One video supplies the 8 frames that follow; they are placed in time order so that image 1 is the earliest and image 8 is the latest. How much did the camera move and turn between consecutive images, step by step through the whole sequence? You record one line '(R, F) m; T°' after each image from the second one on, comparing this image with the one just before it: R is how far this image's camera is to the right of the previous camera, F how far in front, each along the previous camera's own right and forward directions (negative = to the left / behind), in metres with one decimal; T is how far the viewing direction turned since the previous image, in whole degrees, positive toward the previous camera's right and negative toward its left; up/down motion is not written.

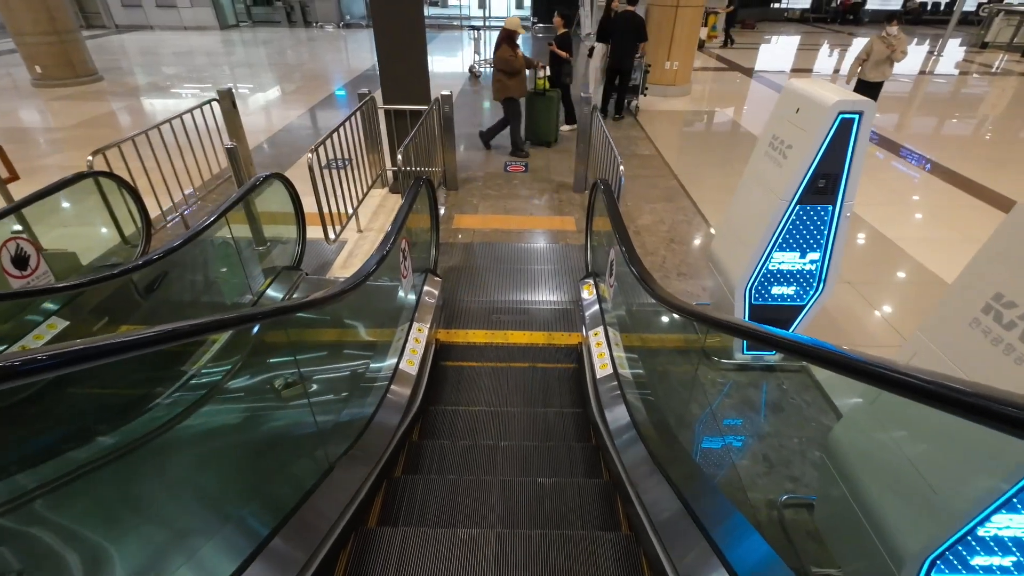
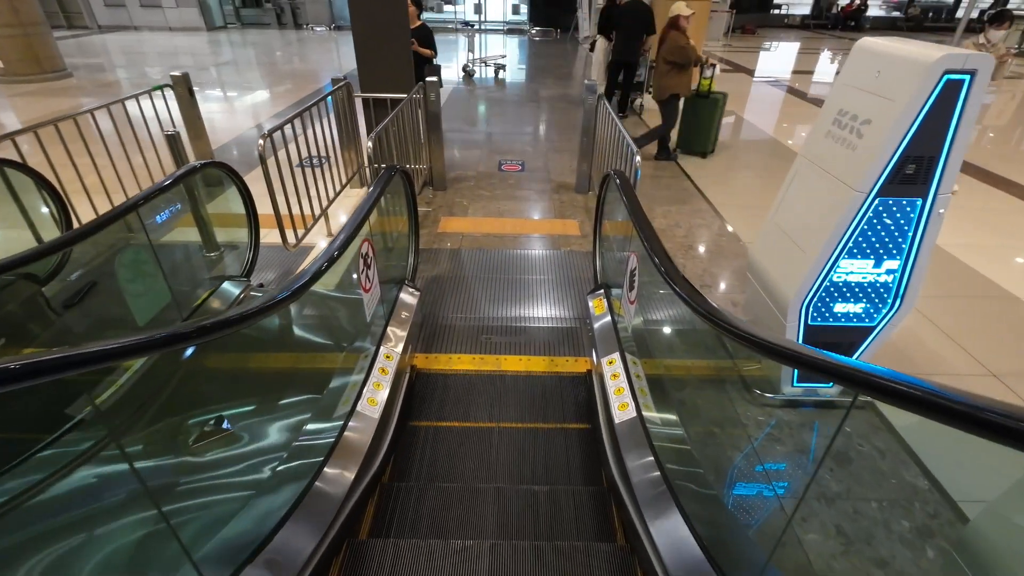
(0.0, +0.6) m; 0°
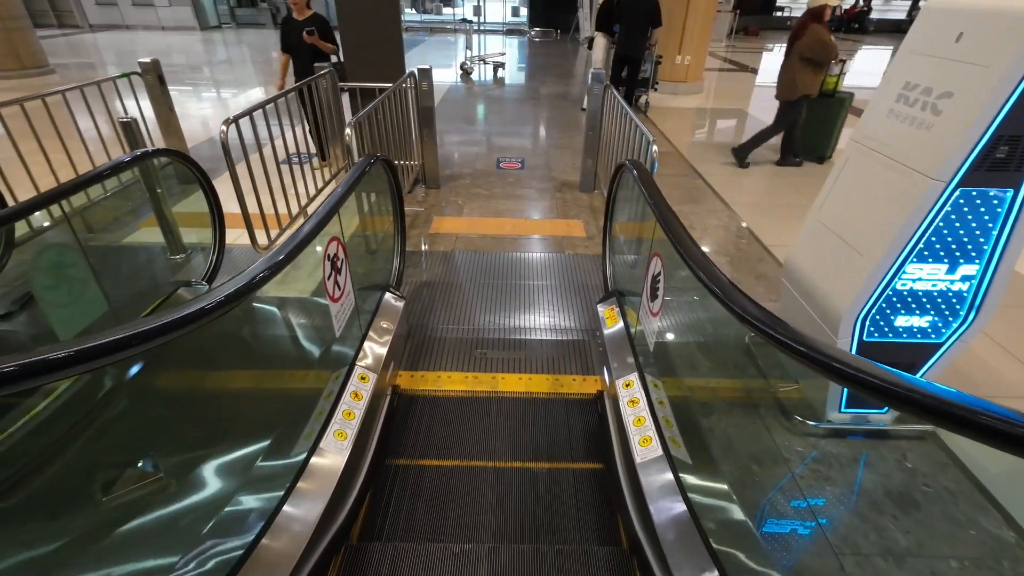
(0.0, +0.3) m; 0°
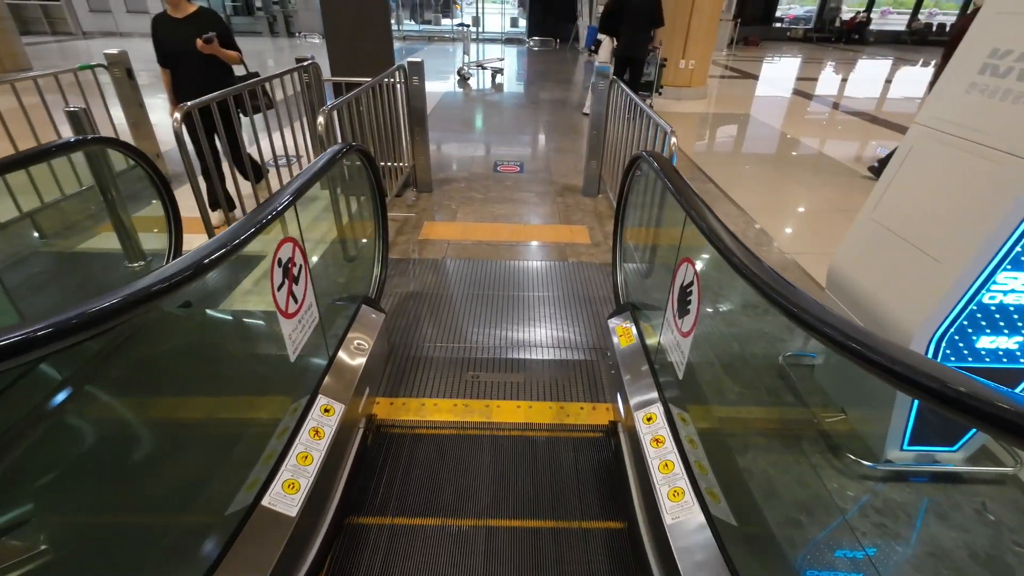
(0.0, +0.3) m; 0°
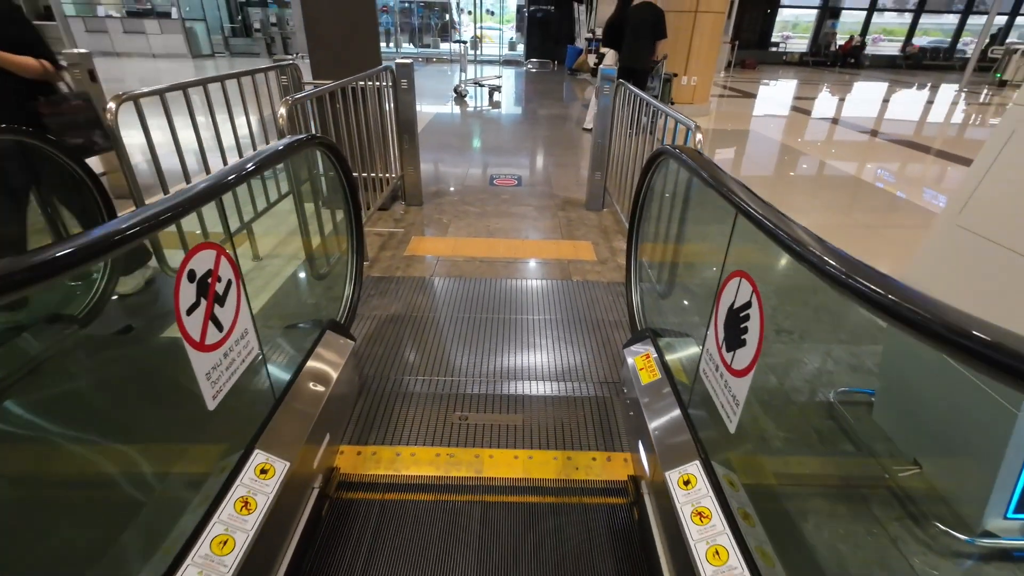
(0.0, +0.3) m; 0°
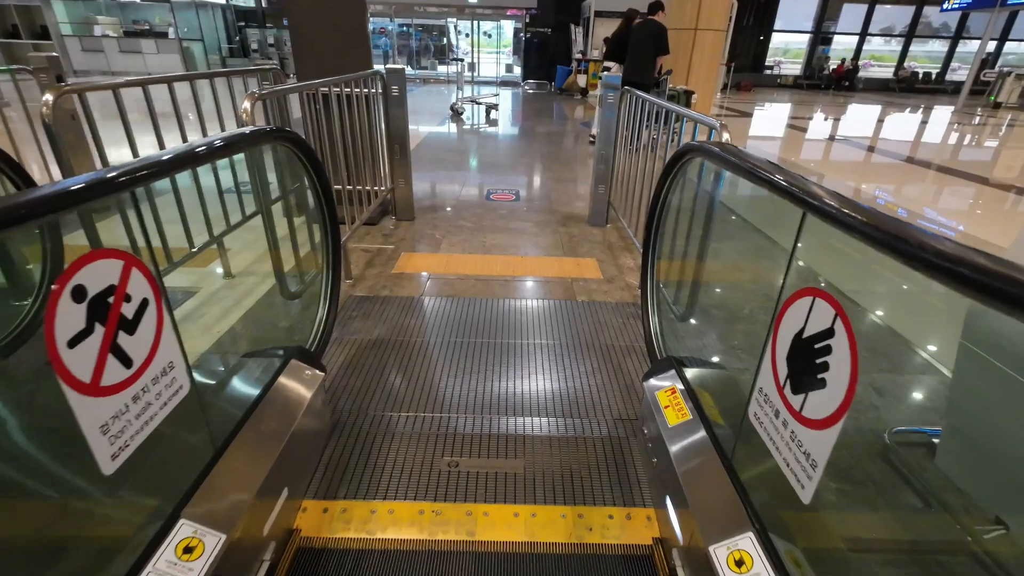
(0.0, +0.2) m; 0°
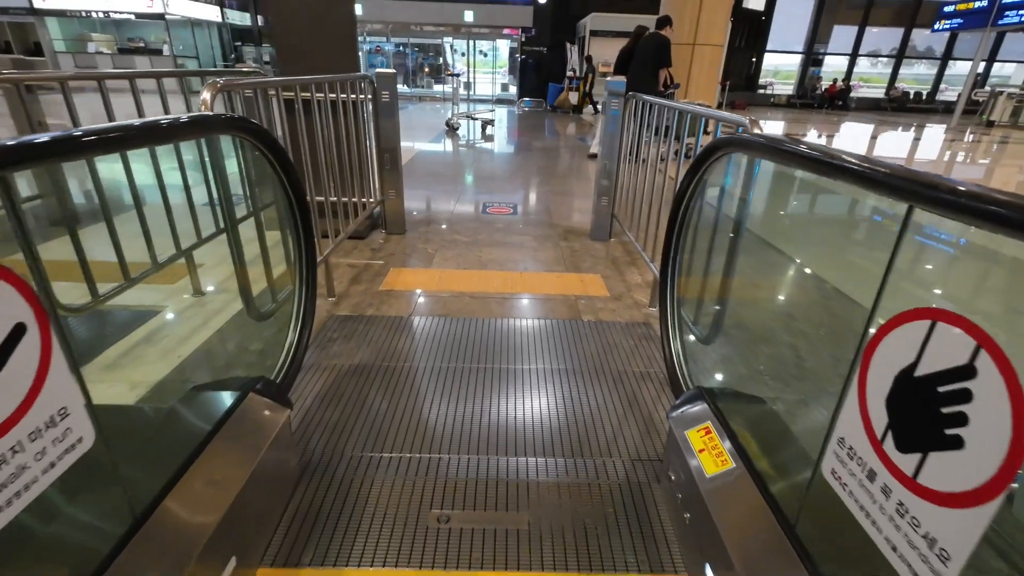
(0.0, +0.2) m; +1°
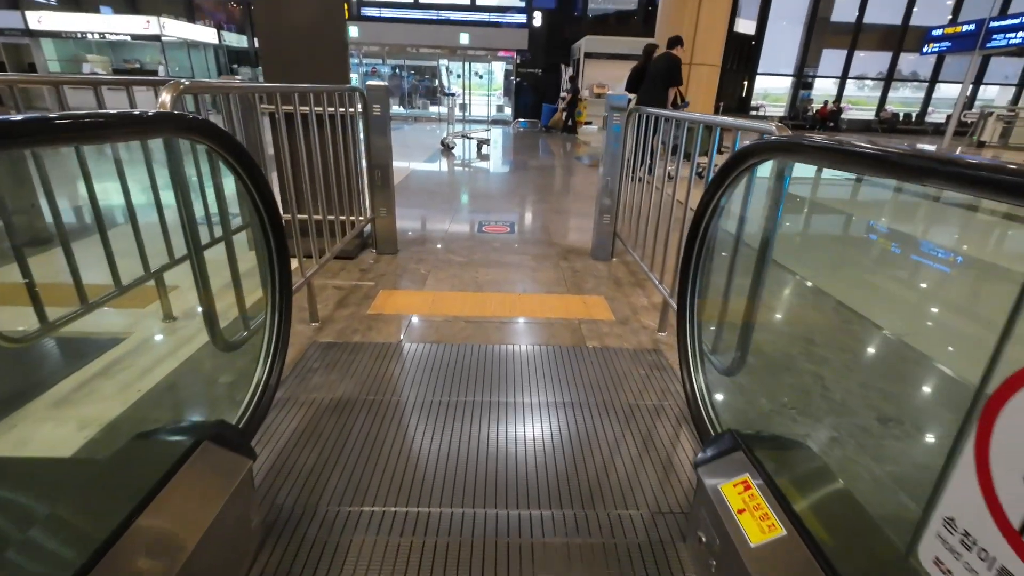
(0.0, +0.2) m; +1°
